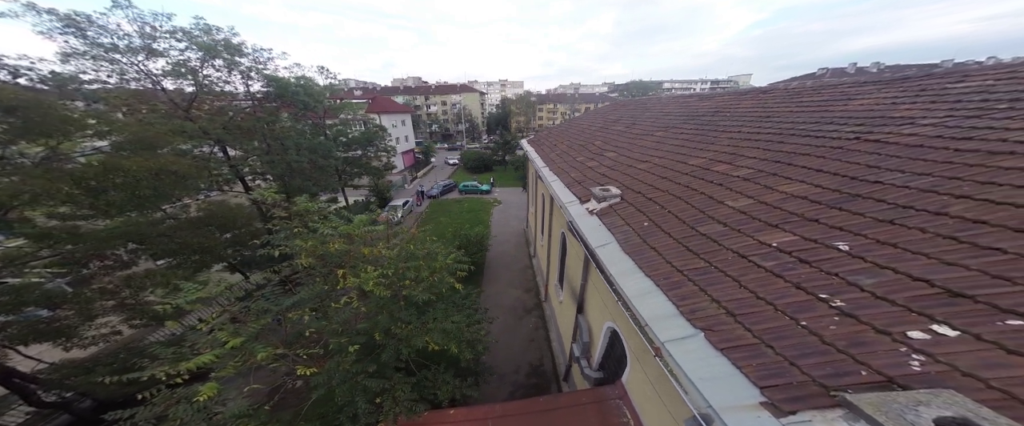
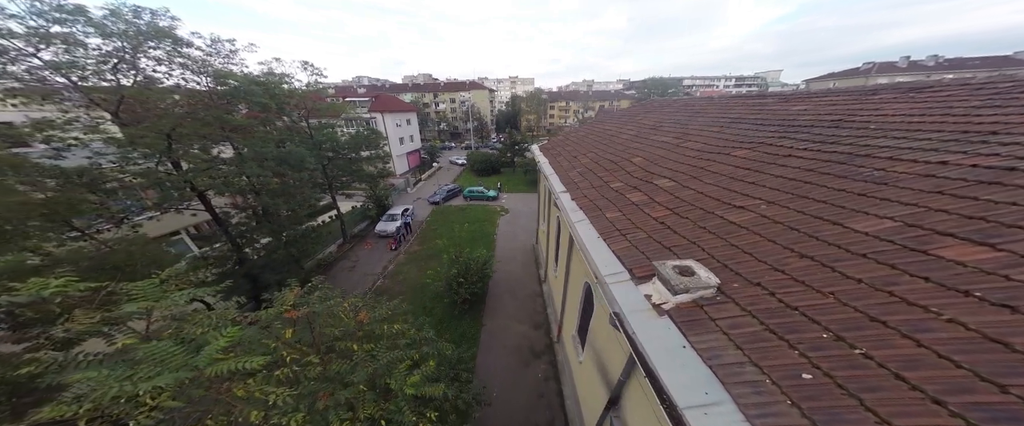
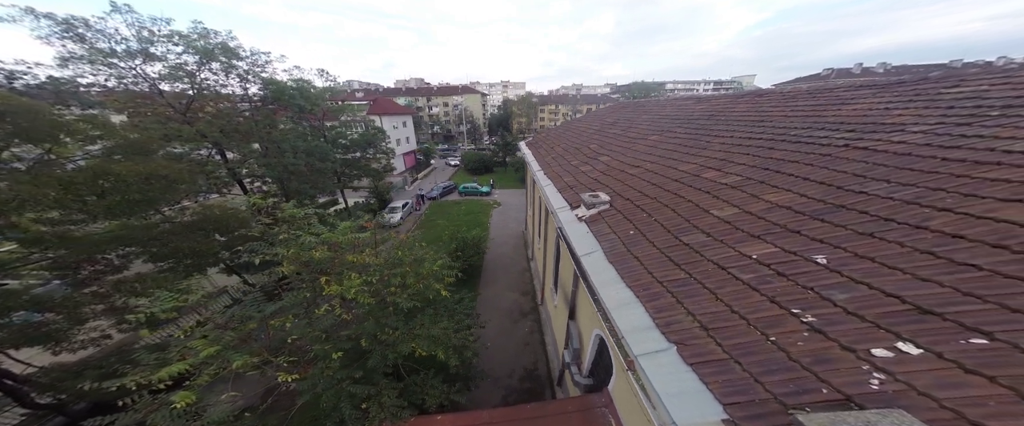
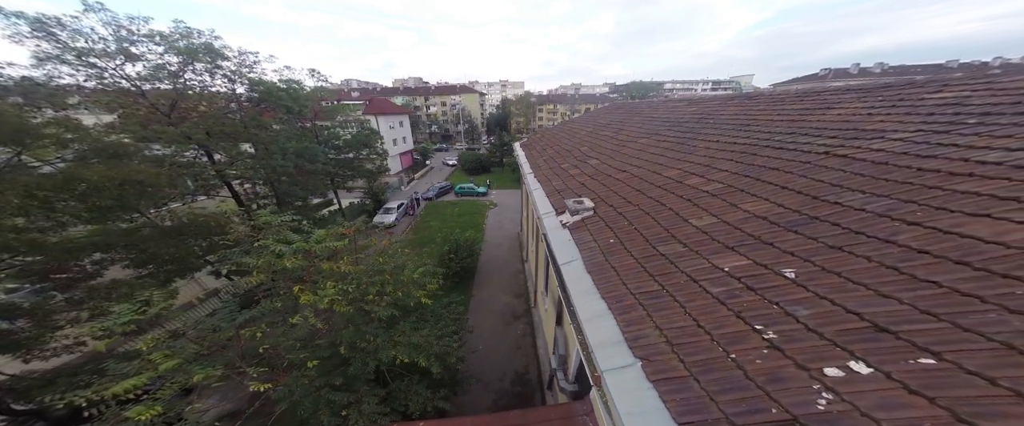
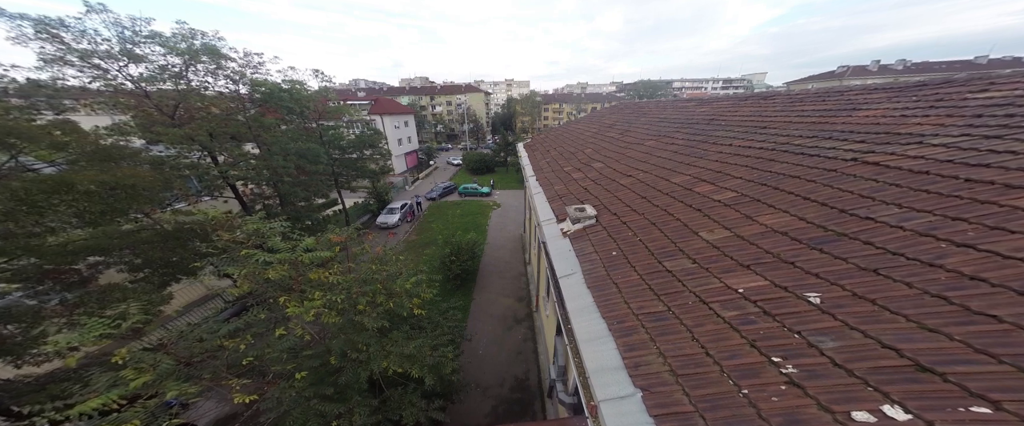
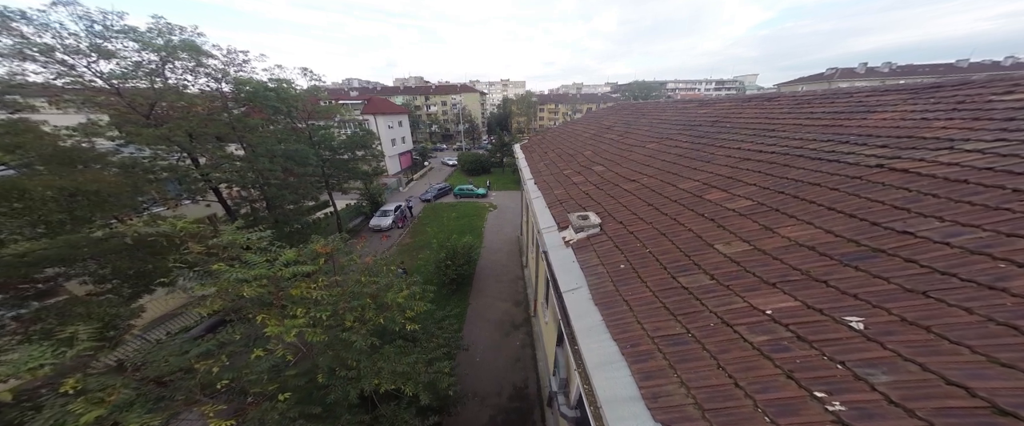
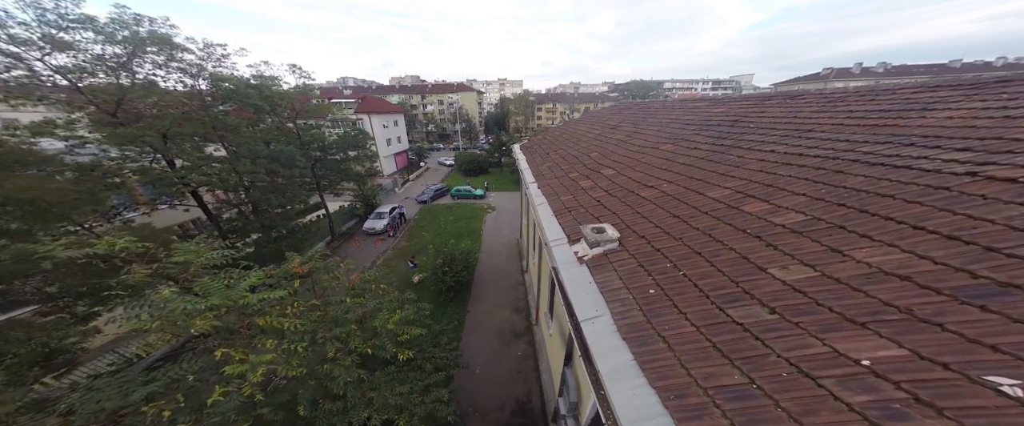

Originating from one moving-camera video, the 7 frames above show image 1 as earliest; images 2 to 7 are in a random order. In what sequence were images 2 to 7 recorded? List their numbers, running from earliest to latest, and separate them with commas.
3, 4, 5, 6, 7, 2
